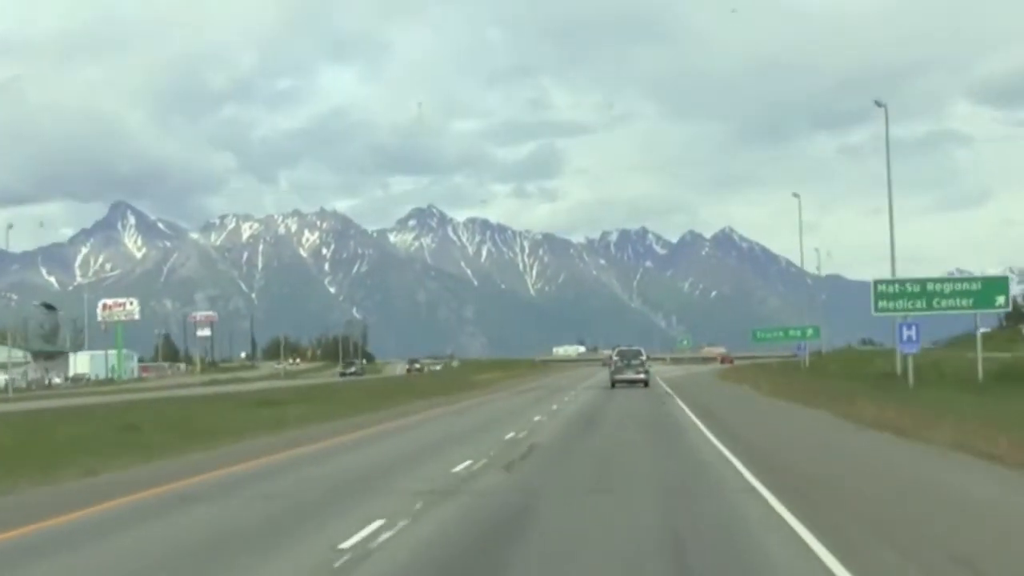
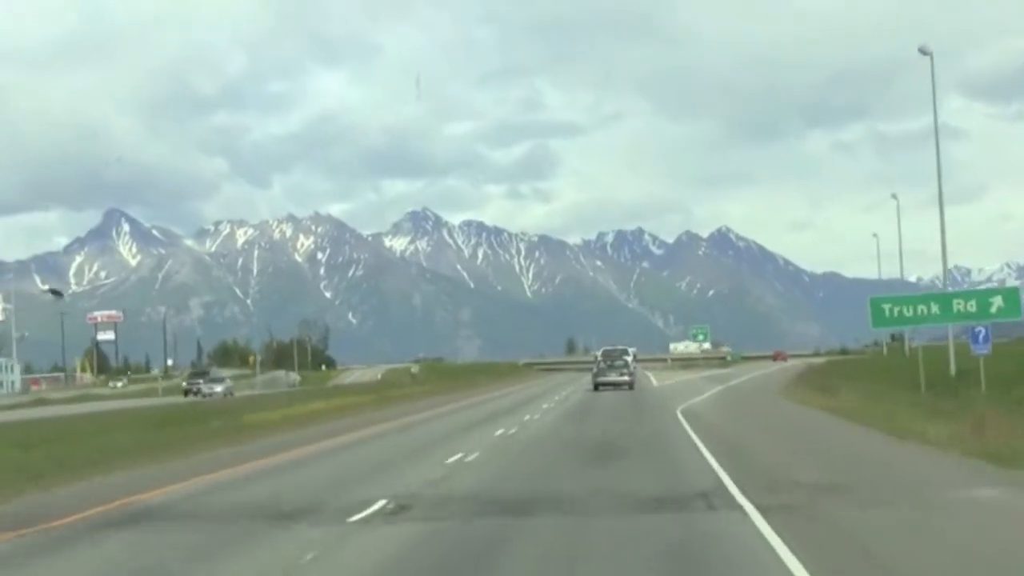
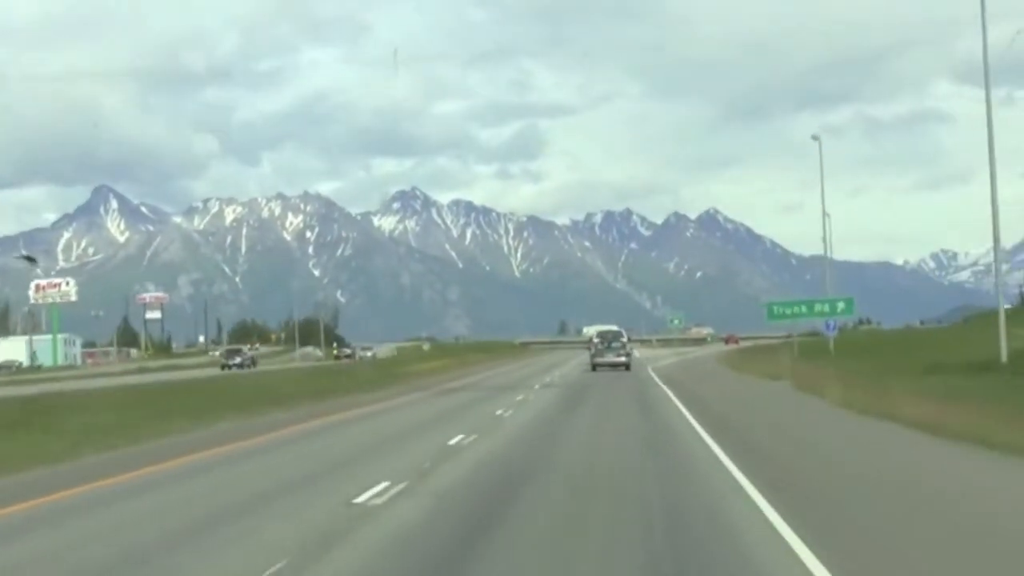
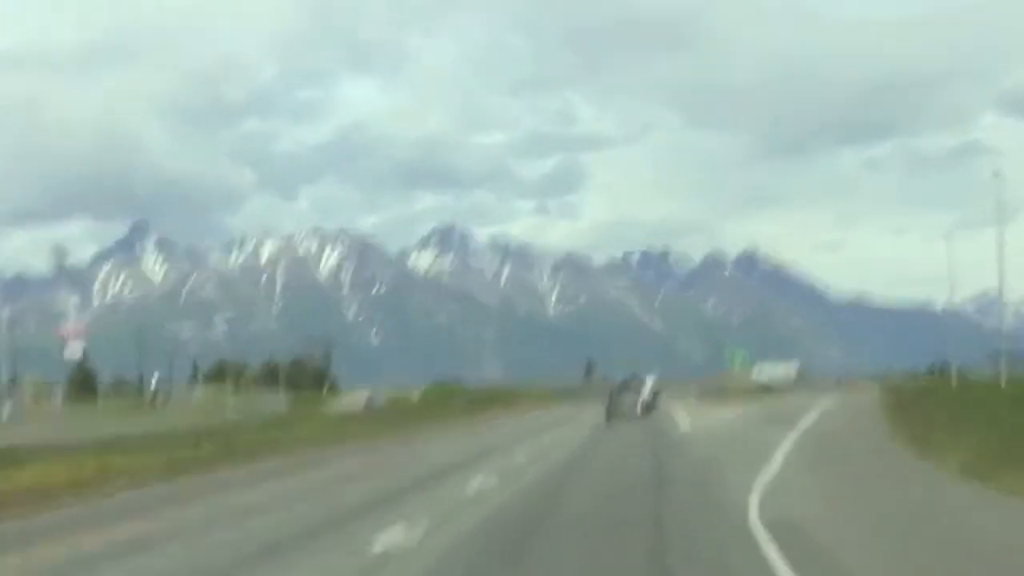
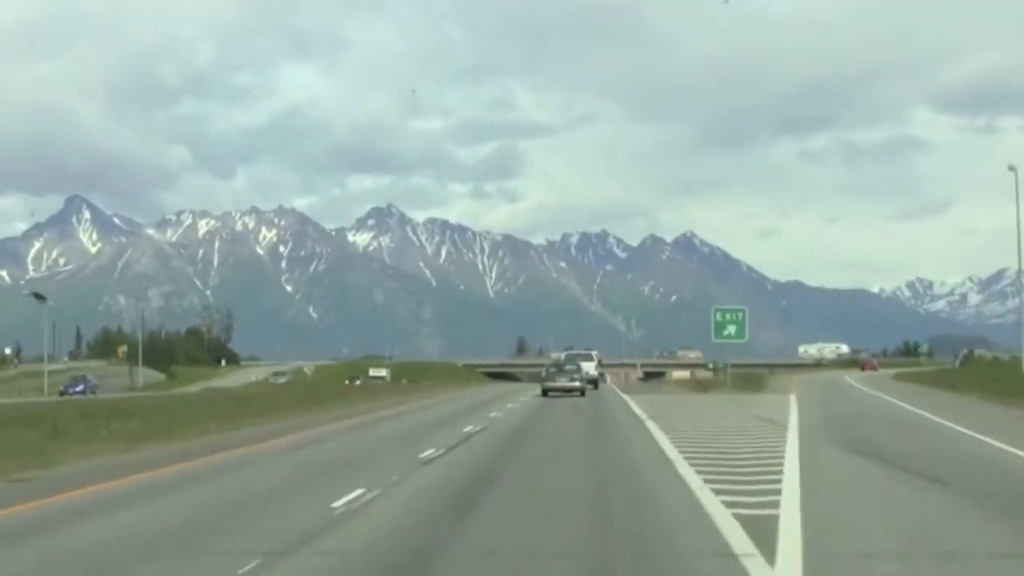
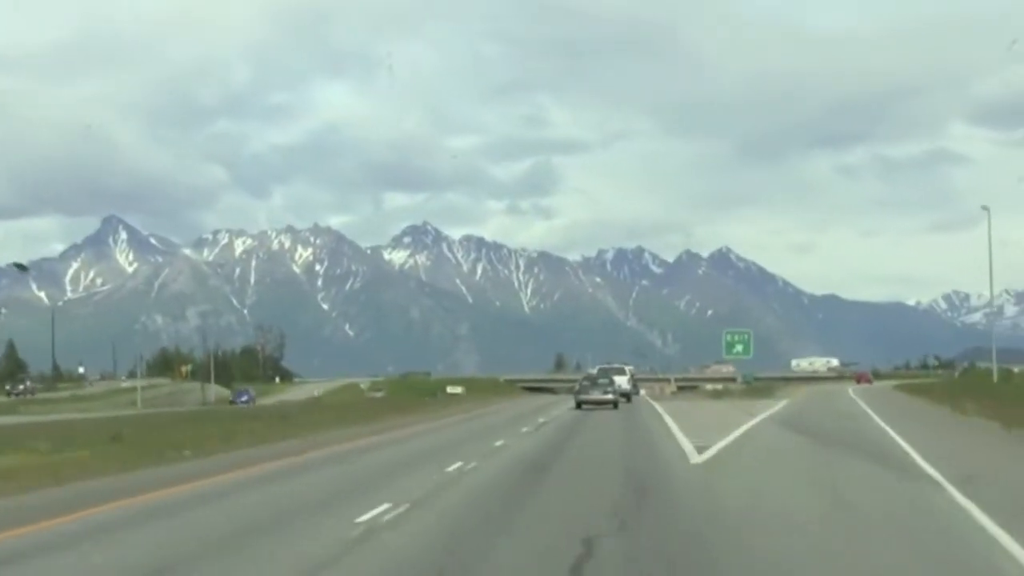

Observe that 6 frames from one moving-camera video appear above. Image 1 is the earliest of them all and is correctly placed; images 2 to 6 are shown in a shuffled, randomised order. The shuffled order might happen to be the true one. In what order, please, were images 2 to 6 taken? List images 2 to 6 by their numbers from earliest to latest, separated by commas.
3, 2, 4, 6, 5
